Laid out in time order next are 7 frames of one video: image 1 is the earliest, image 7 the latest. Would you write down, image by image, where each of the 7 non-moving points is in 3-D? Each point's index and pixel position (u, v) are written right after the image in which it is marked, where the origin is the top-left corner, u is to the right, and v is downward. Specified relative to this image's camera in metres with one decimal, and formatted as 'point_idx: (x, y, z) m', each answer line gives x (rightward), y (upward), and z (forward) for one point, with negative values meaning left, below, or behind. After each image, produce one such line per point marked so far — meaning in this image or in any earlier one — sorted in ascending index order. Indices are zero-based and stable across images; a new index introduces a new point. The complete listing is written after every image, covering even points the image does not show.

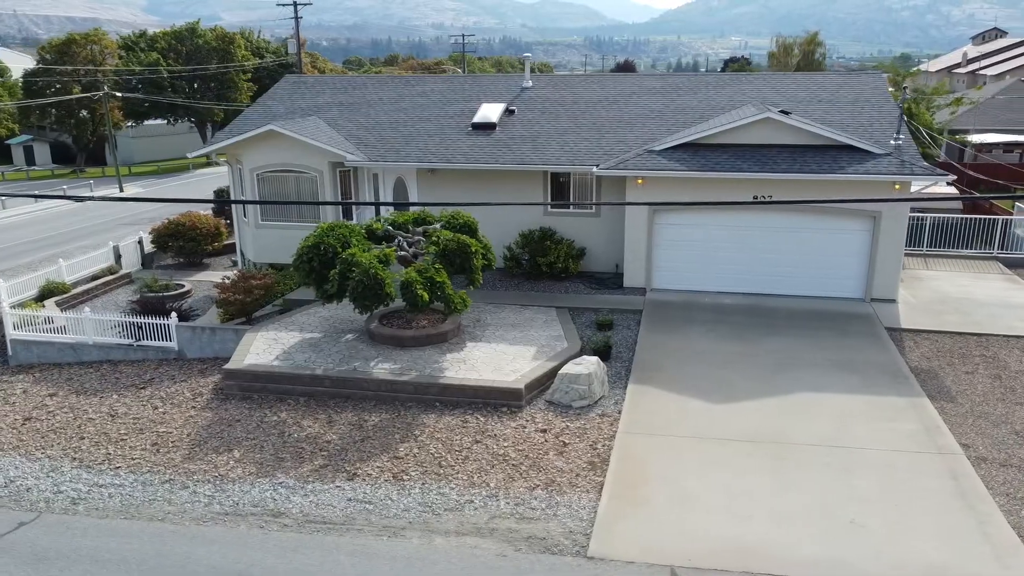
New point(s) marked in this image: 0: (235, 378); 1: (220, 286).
0: (-4.3, -1.4, +12.8) m
1: (-5.4, +0.1, +15.1) m
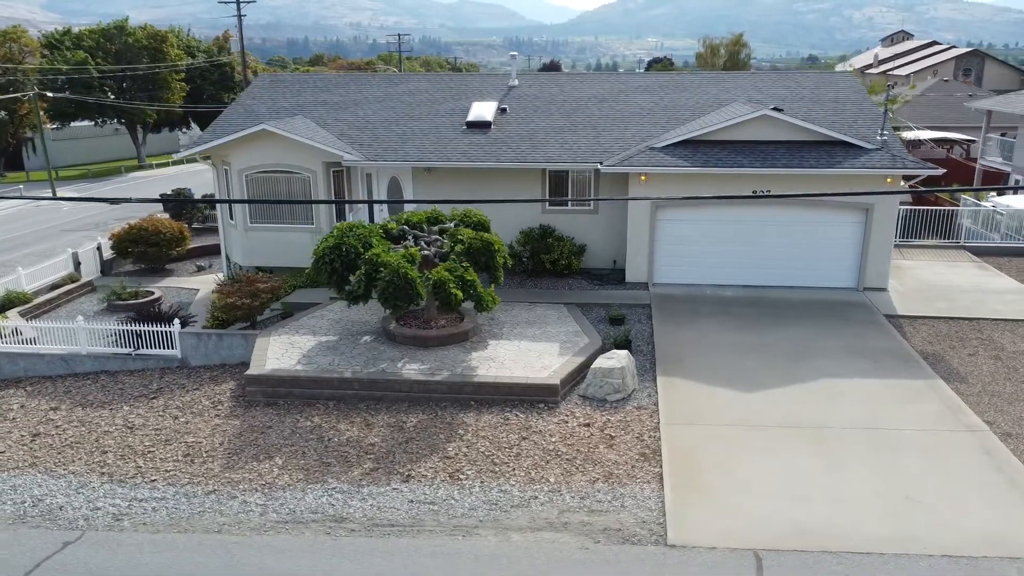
0: (-3.9, -1.5, +12.4) m
1: (-5.2, 0.0, +14.6) m
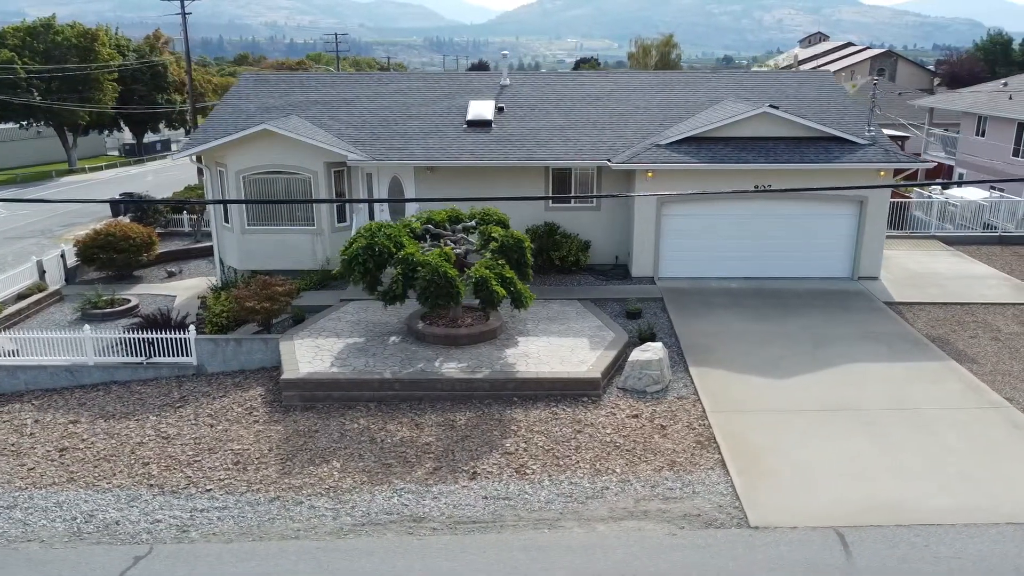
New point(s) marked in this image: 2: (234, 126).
0: (-3.2, -1.5, +12.2) m
1: (-4.8, -0.1, +14.3) m
2: (-6.1, +3.5, +17.7) m
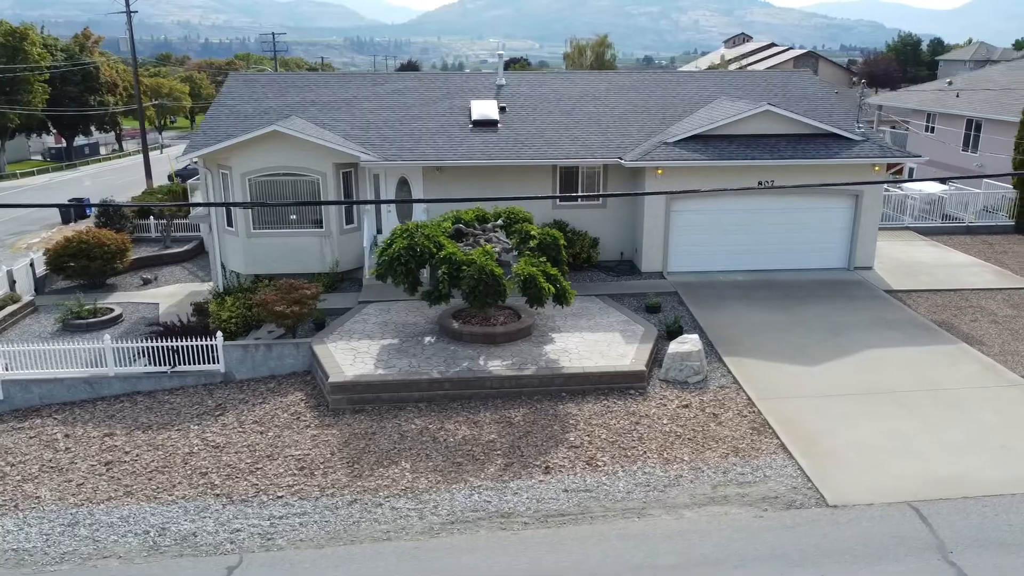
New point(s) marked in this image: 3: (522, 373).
0: (-2.5, -1.5, +12.1) m
1: (-4.2, -0.2, +14.0) m
2: (-5.9, +3.4, +17.3) m
3: (+0.2, -1.3, +12.3) m
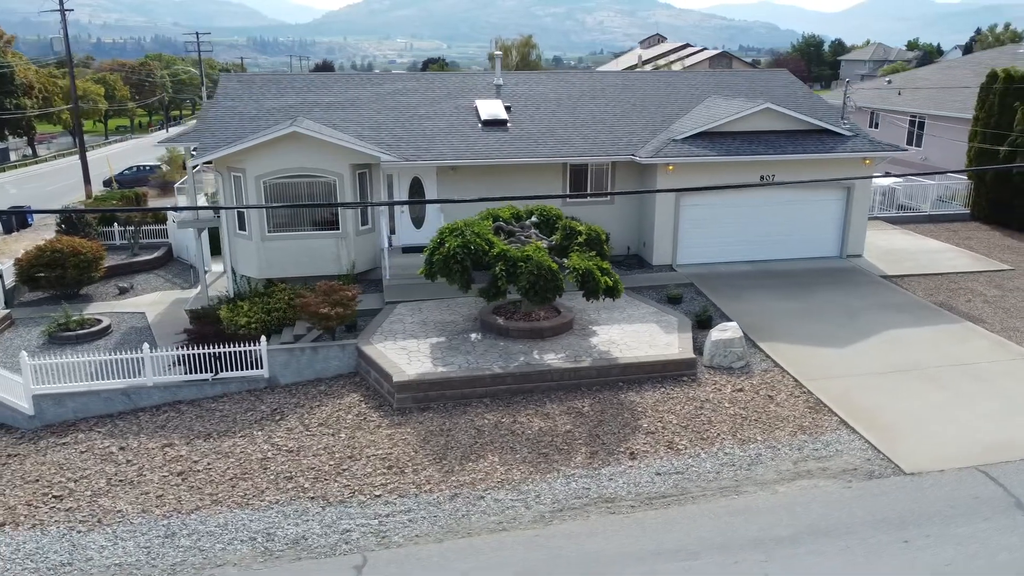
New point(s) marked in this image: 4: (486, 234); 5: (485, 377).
0: (-1.5, -1.5, +12.1) m
1: (-3.5, -0.2, +13.9) m
2: (-5.6, +3.3, +17.0) m
3: (+1.1, -1.2, +12.6) m
4: (-0.4, +0.9, +13.2) m
5: (-0.4, -1.4, +12.3) m
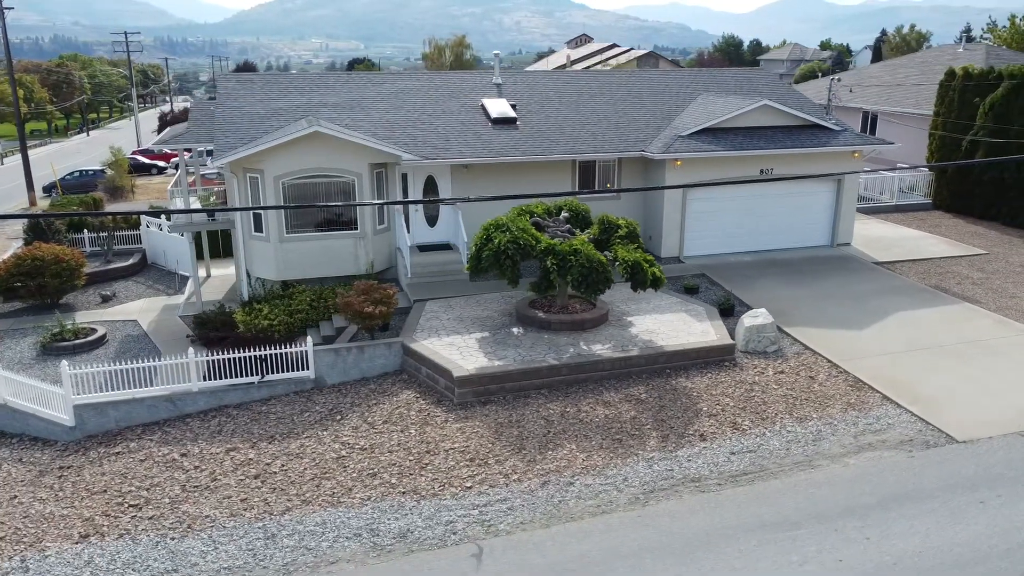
0: (-0.6, -1.5, +12.3) m
1: (-2.8, -0.2, +13.8) m
2: (-5.3, +3.3, +16.7) m
3: (+1.9, -1.1, +13.0) m
4: (+0.3, +1.0, +13.4) m
5: (+0.5, -1.3, +12.6) m
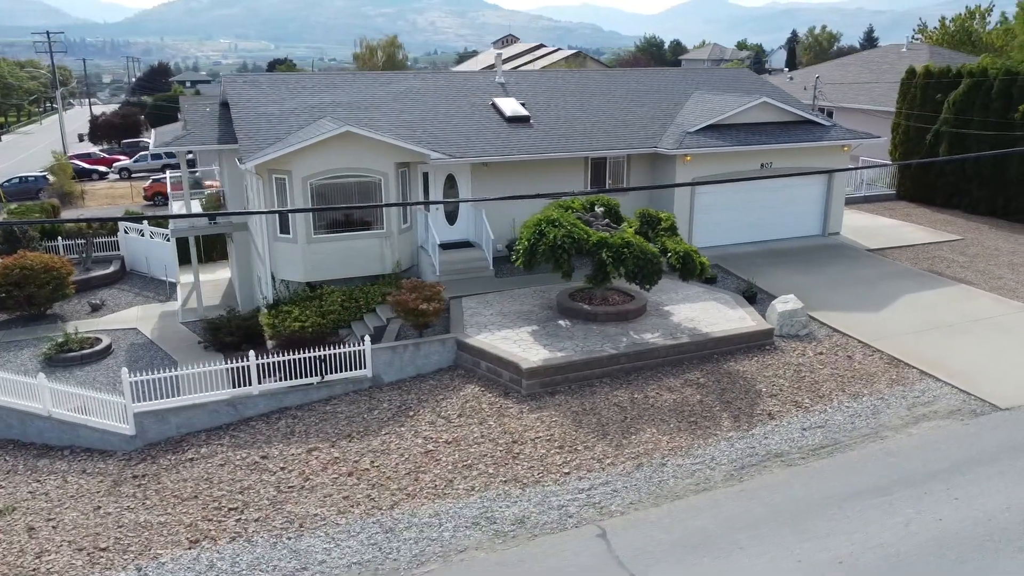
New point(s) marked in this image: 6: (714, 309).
0: (+0.4, -1.4, +12.6) m
1: (-2.0, -0.2, +13.9) m
2: (-4.8, +3.2, +16.6) m
3: (+2.8, -0.9, +13.6) m
4: (+1.1, +1.1, +13.8) m
5: (+1.5, -1.1, +13.0) m
6: (+3.8, -0.4, +15.2) m
